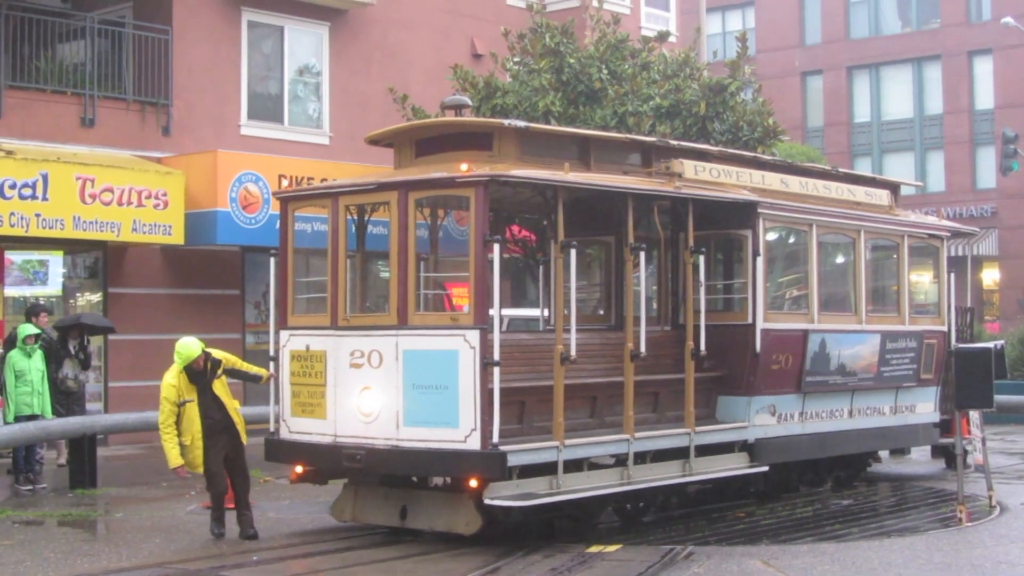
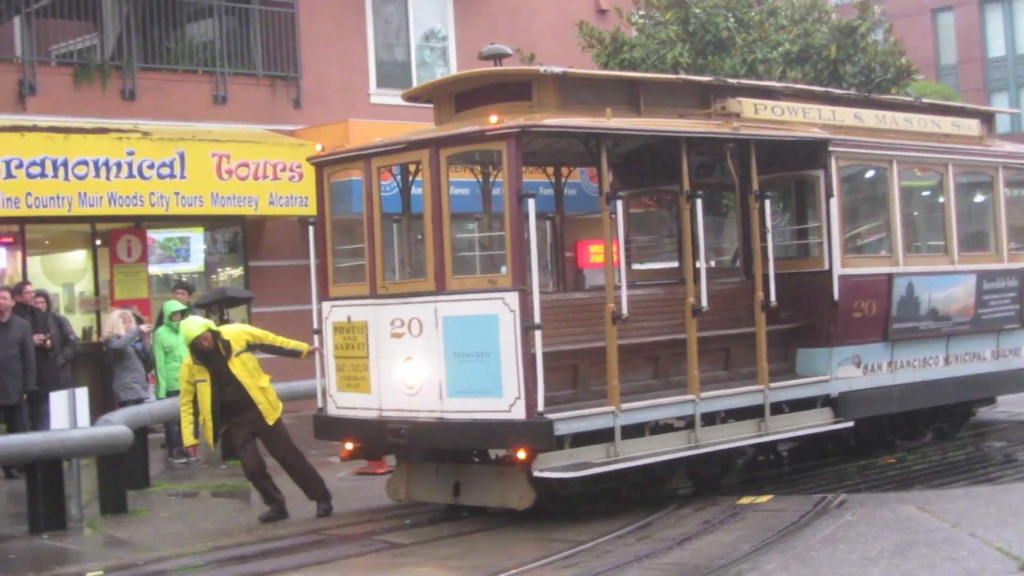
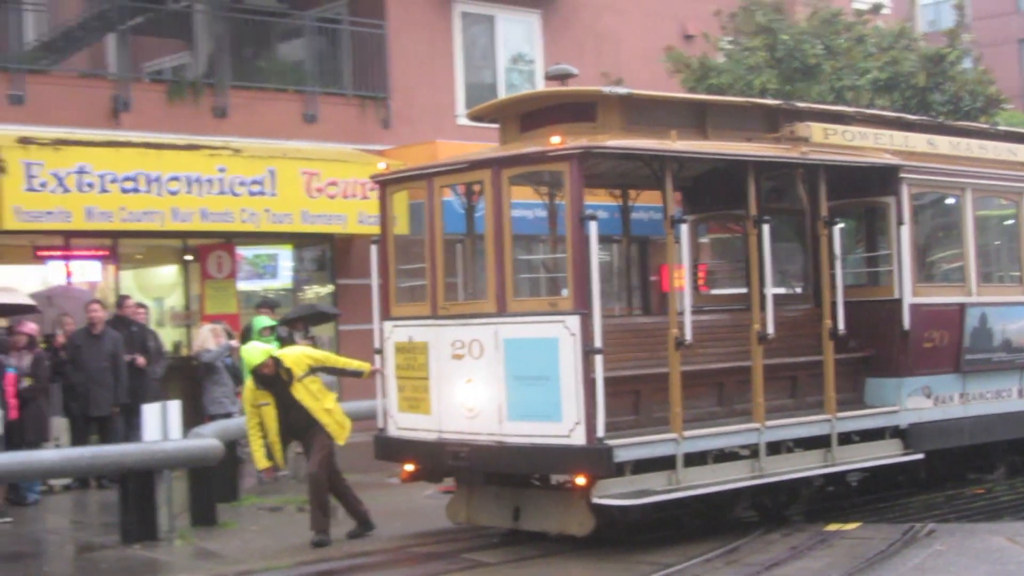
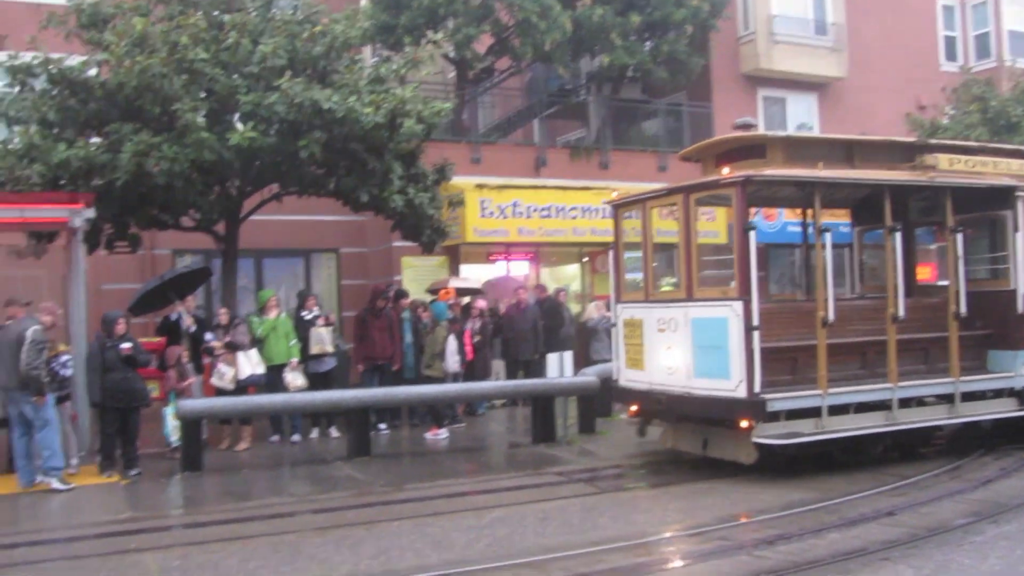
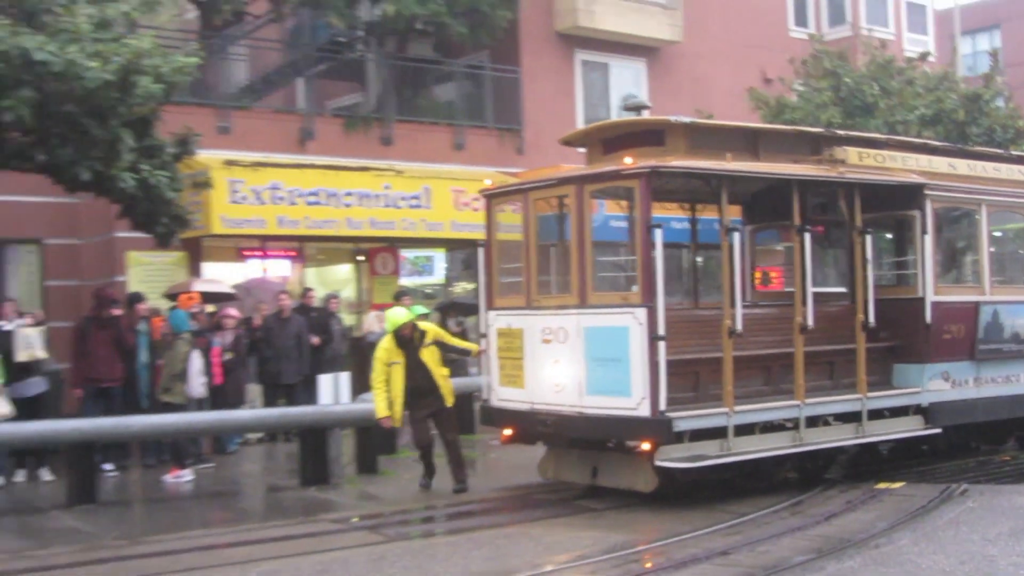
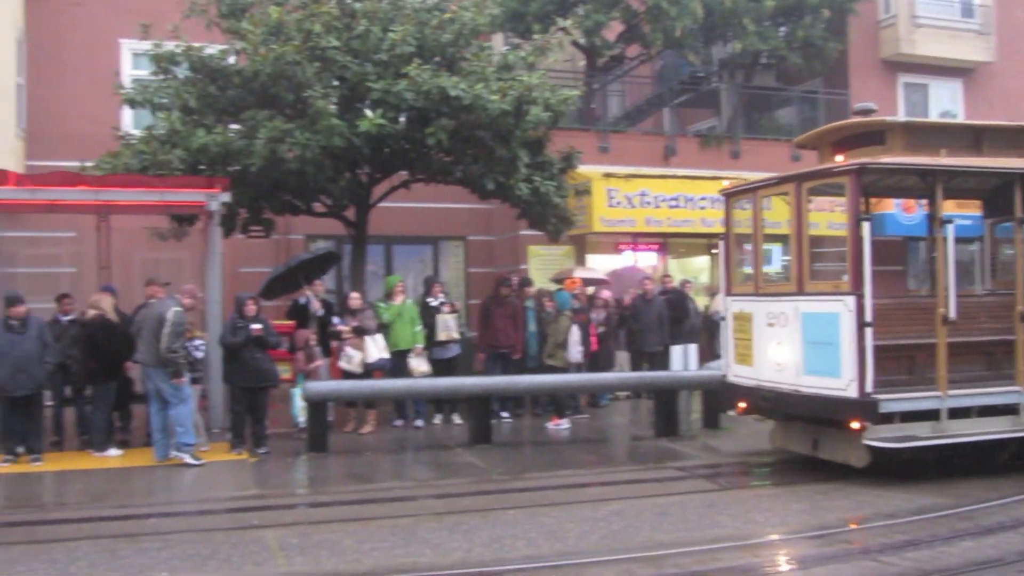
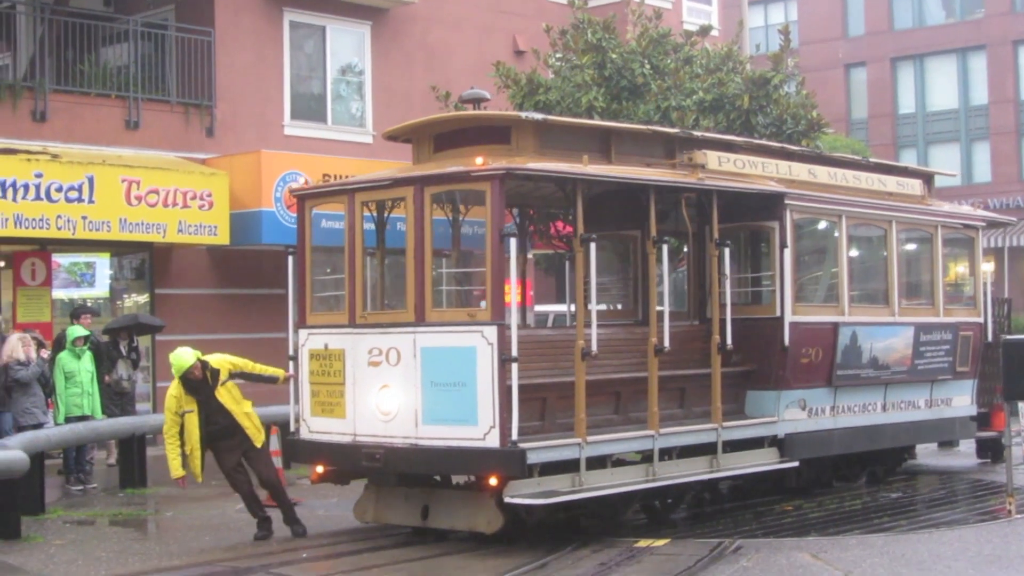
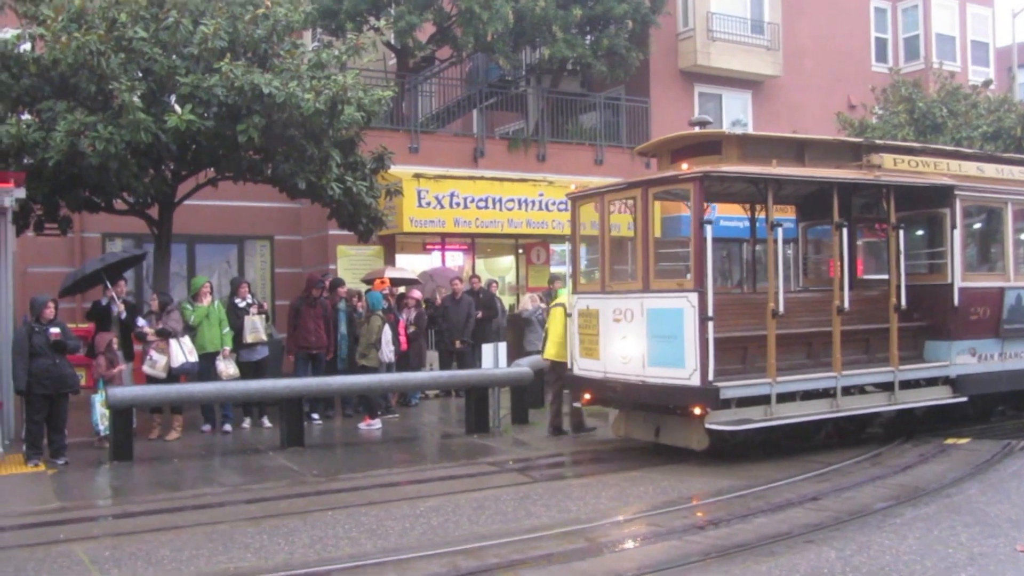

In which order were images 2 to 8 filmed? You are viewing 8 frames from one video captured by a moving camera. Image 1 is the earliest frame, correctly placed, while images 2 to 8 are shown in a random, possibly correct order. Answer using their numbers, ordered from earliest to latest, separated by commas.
7, 2, 3, 5, 8, 4, 6
